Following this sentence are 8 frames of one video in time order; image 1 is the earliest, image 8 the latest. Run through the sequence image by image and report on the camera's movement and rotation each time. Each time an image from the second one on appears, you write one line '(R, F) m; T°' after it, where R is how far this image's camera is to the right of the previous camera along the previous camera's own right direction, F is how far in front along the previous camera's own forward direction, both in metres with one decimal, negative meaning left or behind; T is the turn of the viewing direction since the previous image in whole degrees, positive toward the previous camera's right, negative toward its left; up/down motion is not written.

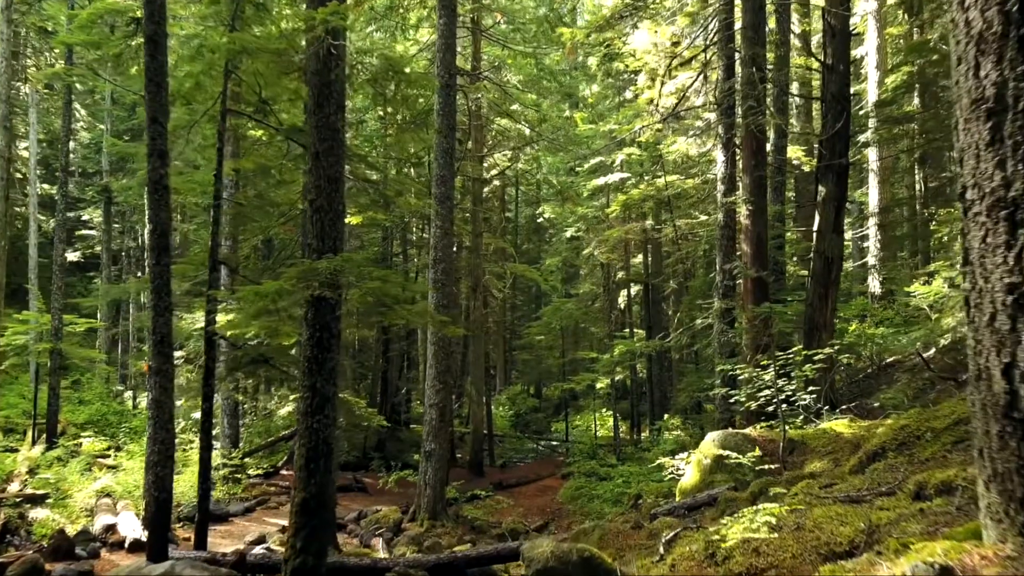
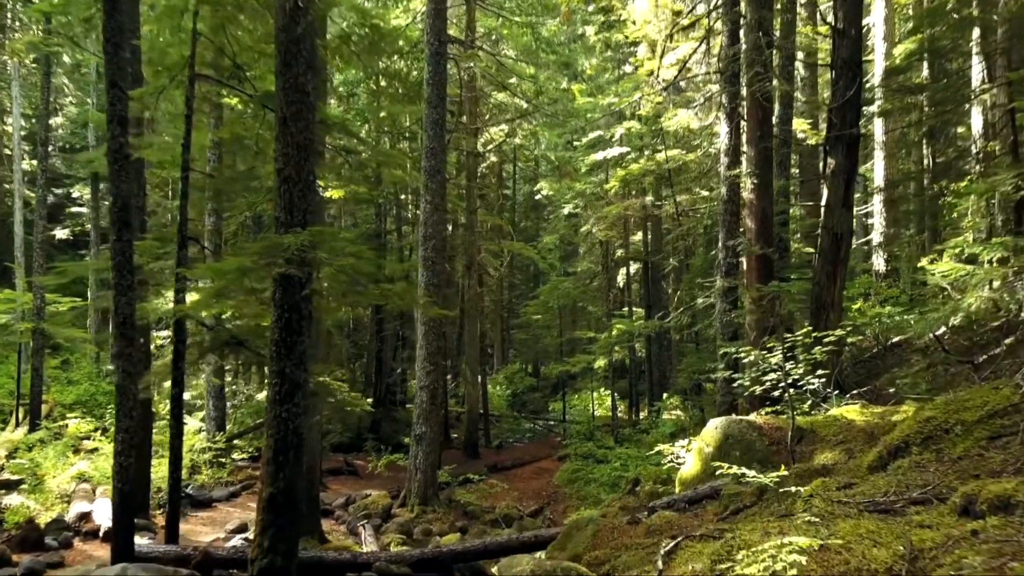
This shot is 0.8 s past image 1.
(+0.1, +0.5) m; 0°
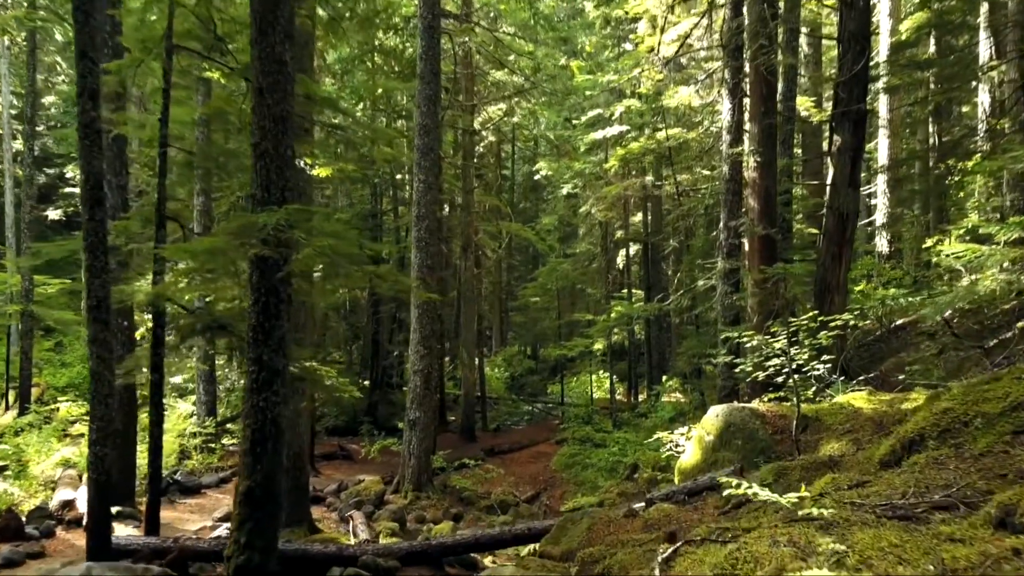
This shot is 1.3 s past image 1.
(+0.1, +0.3) m; 0°
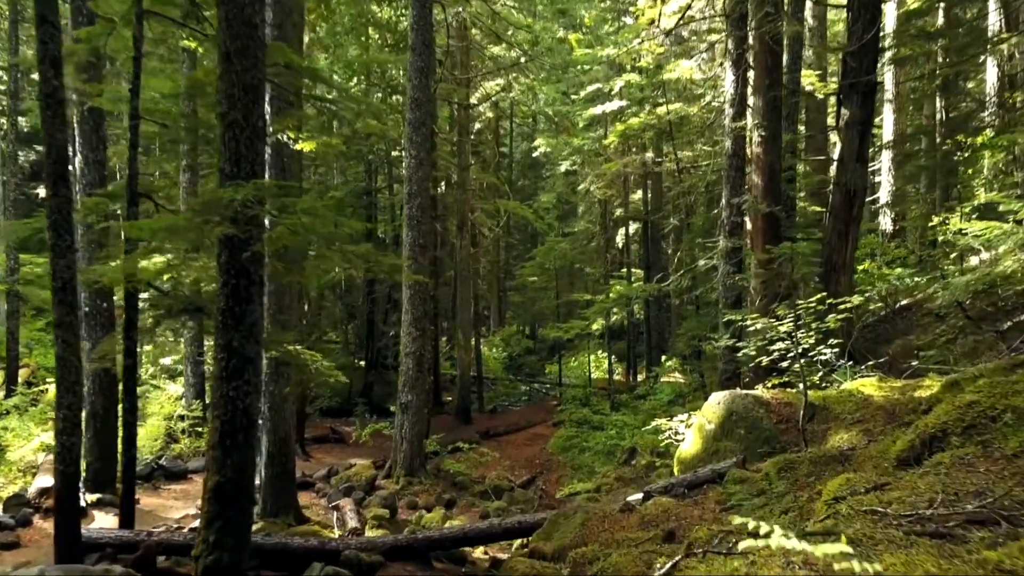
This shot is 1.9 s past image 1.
(+0.1, +0.4) m; 0°
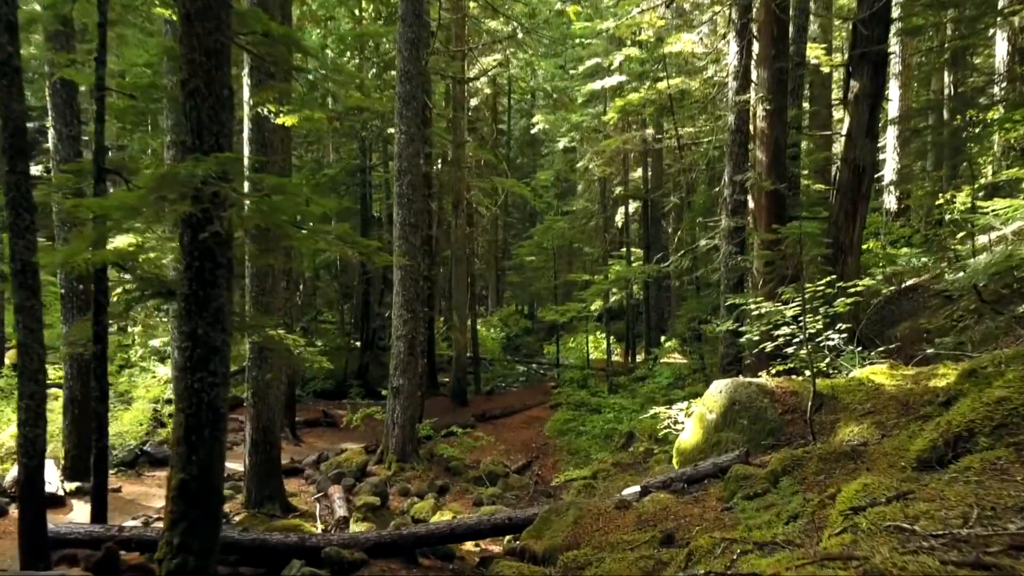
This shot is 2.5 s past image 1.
(+0.1, +0.4) m; 0°
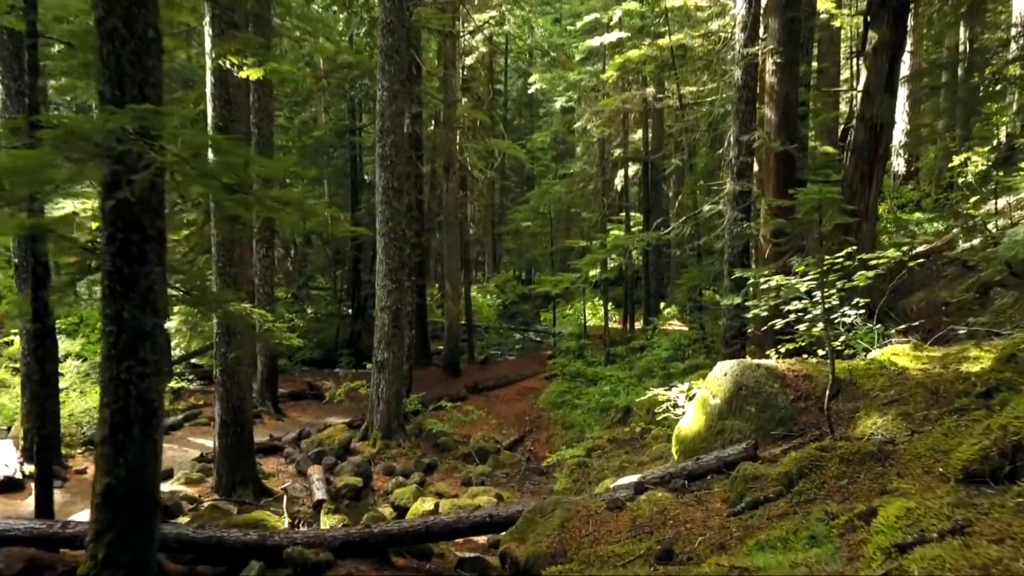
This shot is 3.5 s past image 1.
(+0.1, +0.6) m; 0°
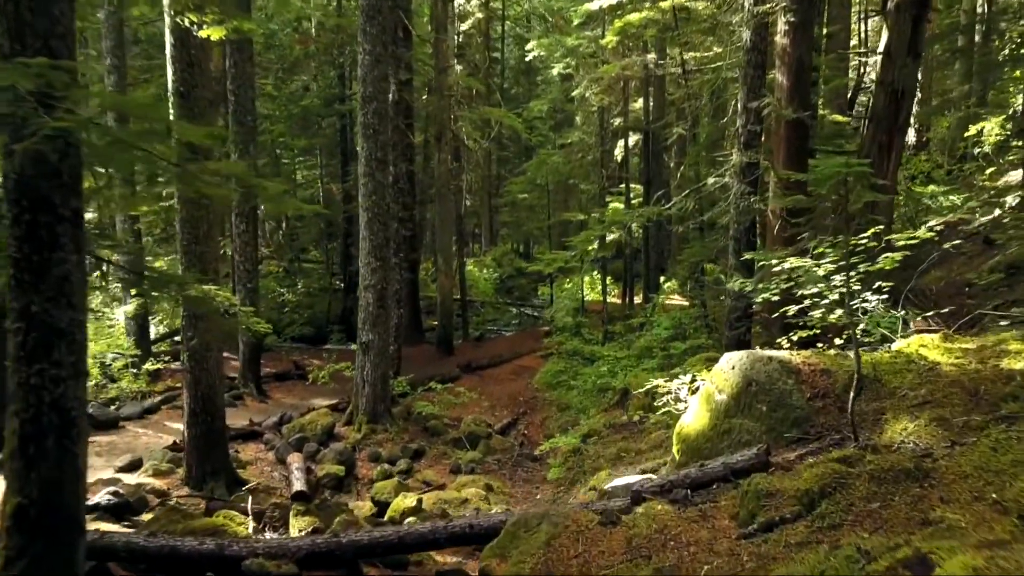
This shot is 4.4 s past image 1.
(+0.1, +0.6) m; 0°
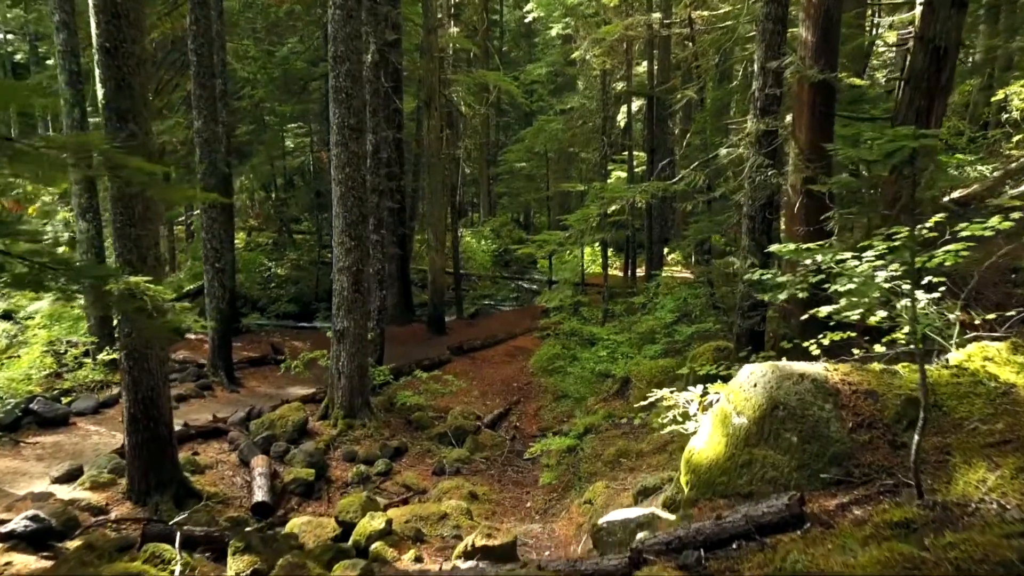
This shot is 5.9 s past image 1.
(+0.2, +0.9) m; 0°
